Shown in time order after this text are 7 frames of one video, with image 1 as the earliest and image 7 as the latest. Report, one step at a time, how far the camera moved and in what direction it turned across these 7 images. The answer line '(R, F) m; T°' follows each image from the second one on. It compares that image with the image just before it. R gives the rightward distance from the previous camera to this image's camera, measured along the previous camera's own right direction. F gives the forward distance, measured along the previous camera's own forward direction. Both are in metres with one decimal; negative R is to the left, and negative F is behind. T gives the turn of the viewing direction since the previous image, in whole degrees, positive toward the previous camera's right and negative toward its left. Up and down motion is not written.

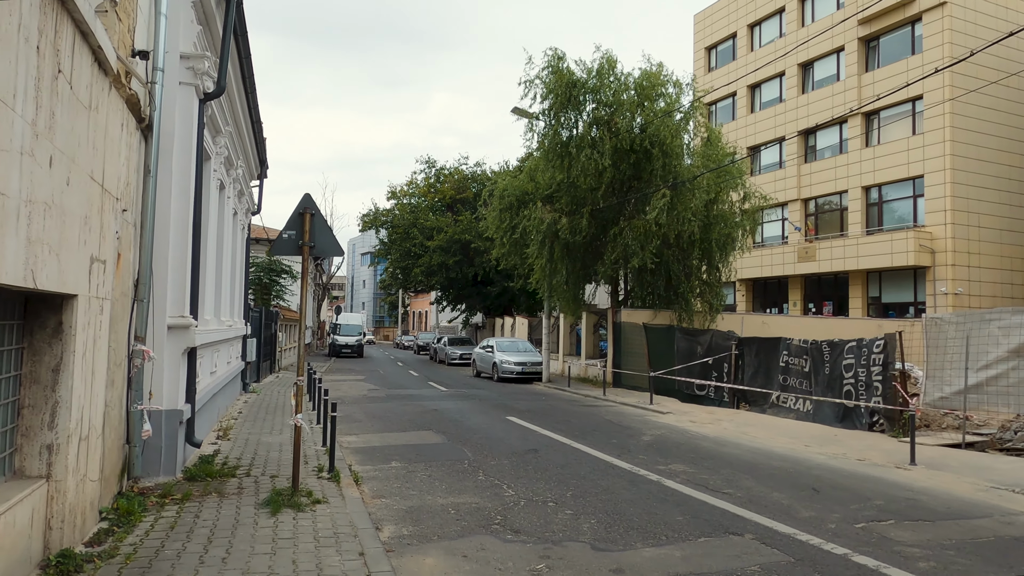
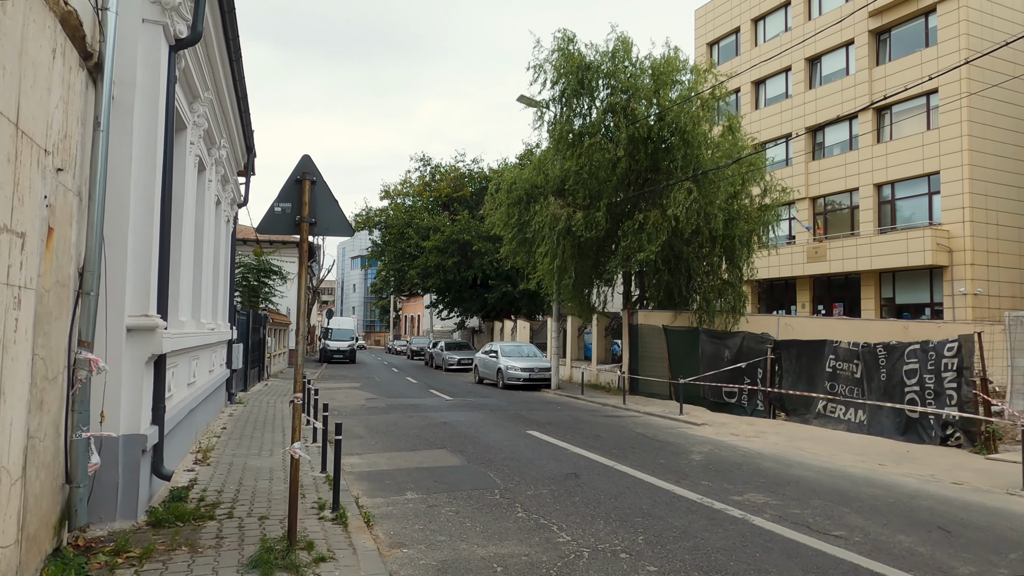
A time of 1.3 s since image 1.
(-0.5, +1.4) m; +1°
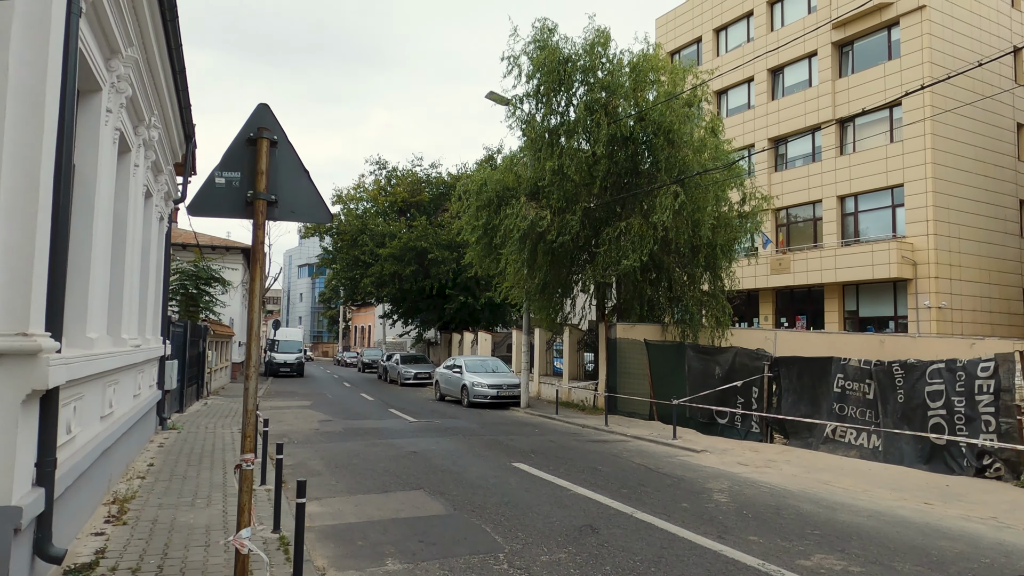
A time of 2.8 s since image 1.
(-0.5, +1.4) m; +4°
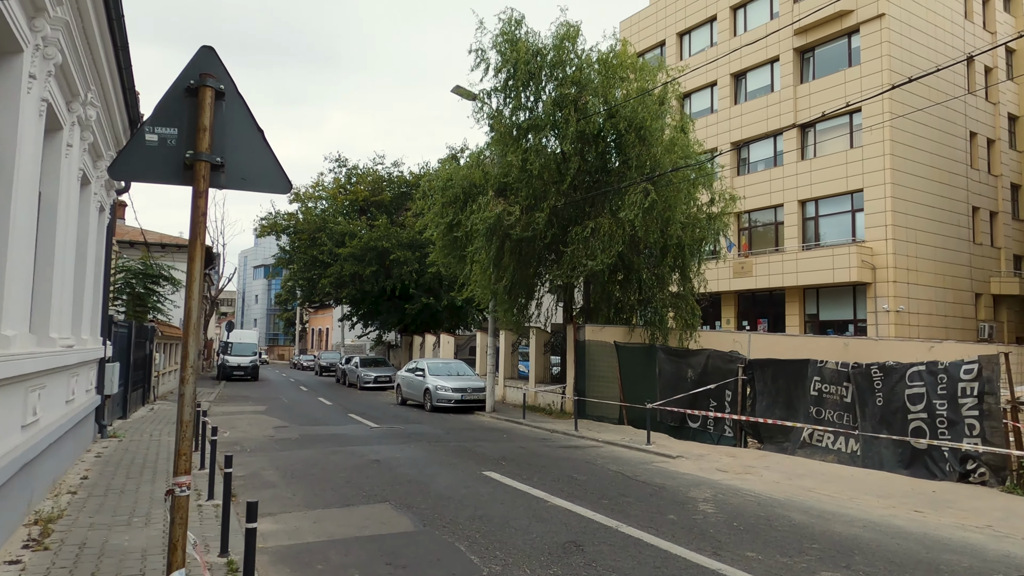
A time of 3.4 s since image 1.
(-0.1, +0.5) m; +3°
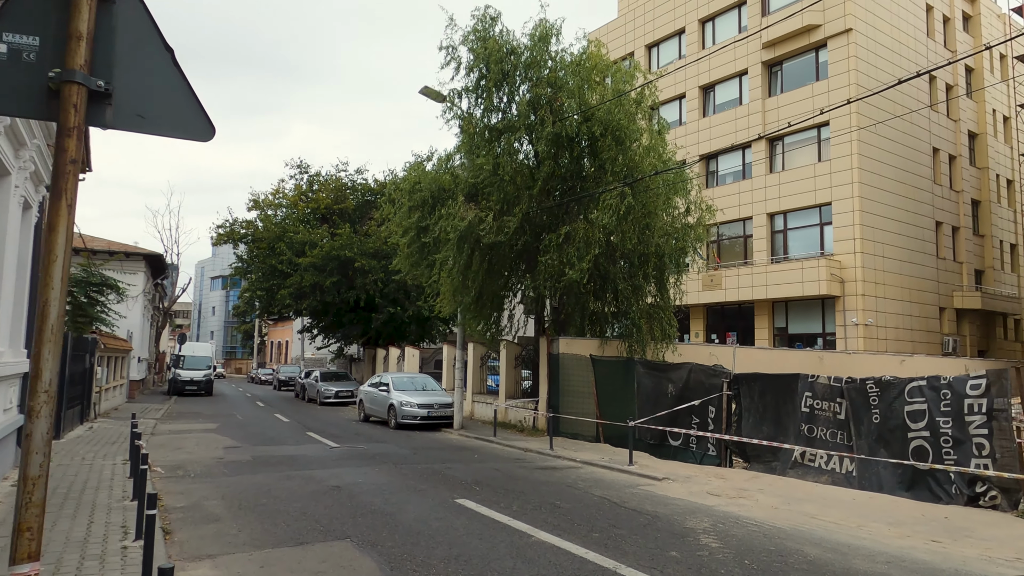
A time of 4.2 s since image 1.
(-0.1, +0.8) m; +3°
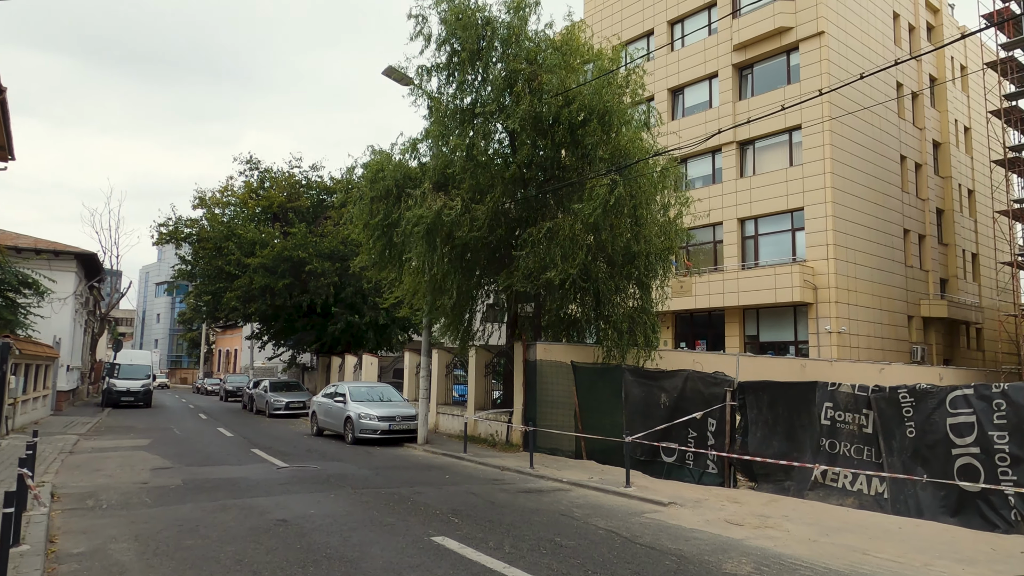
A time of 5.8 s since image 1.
(-0.3, +1.4) m; +4°
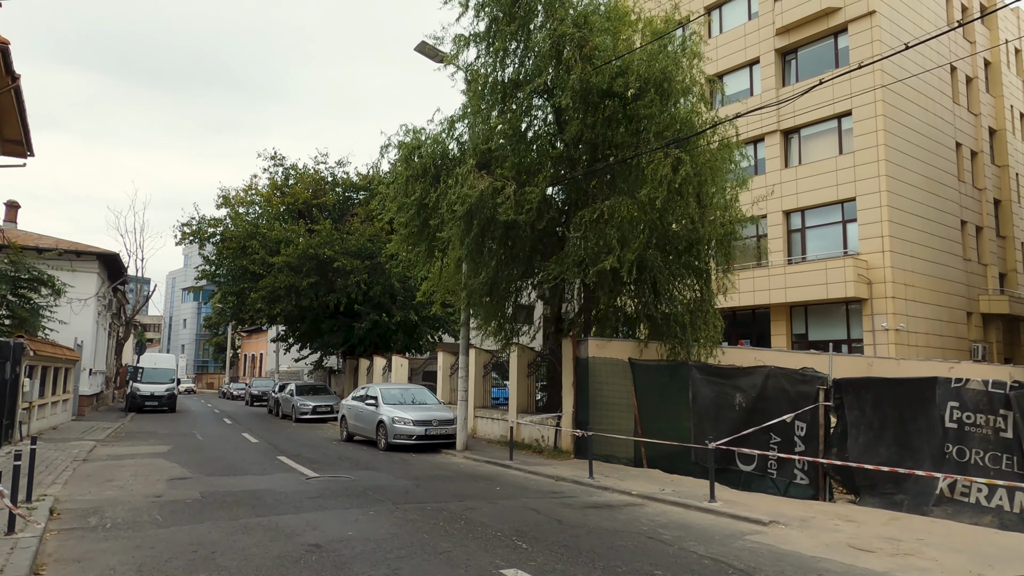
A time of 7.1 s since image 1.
(-0.5, +1.3) m; -2°
